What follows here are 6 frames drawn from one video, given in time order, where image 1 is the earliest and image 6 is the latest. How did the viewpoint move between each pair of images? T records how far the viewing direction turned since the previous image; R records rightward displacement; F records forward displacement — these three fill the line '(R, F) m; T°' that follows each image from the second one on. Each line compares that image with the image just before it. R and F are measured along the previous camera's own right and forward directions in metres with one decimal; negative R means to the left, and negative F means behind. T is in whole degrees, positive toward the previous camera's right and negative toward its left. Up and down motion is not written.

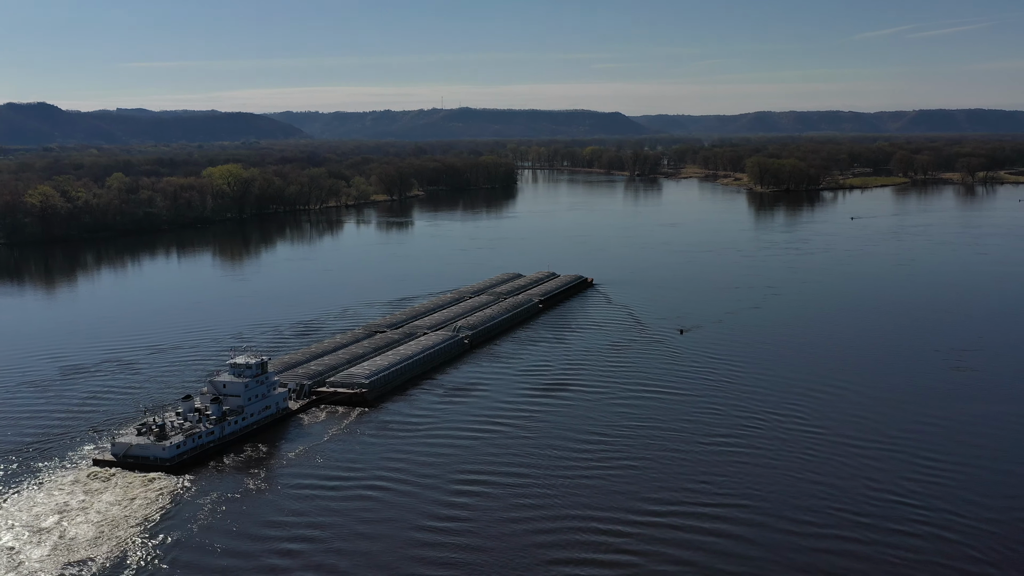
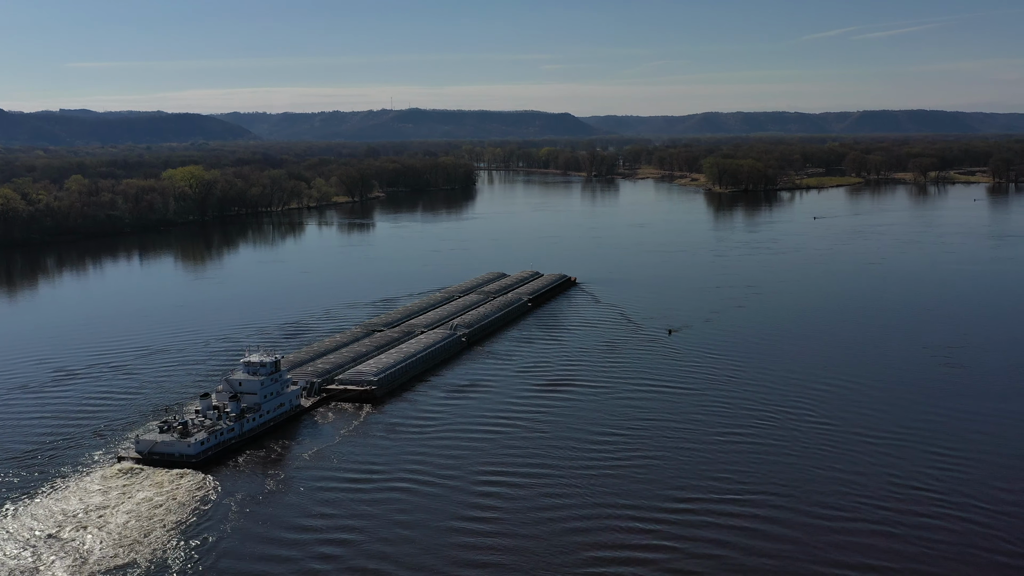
(-0.6, 0.0) m; +2°
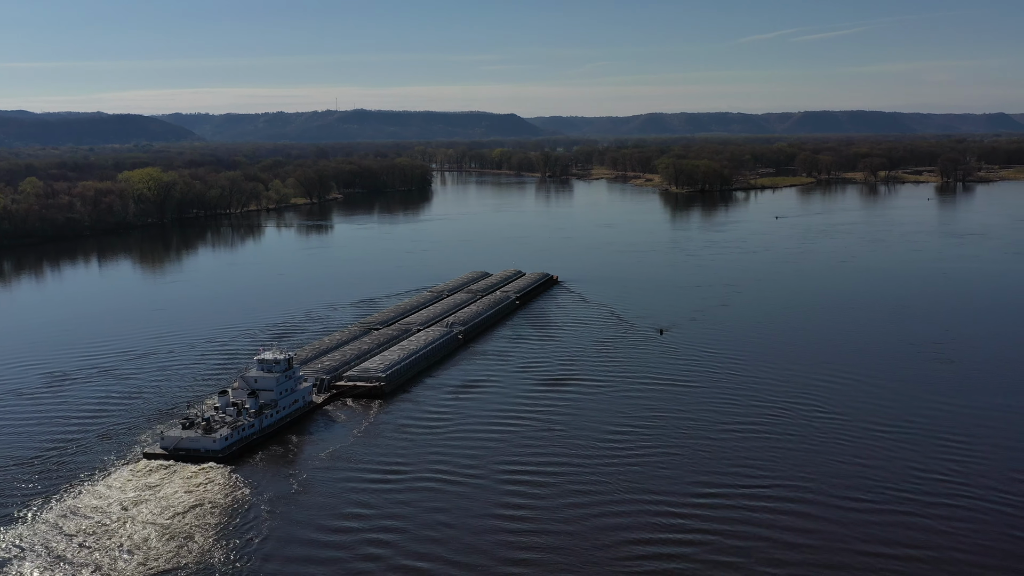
(-0.6, 0.0) m; +2°
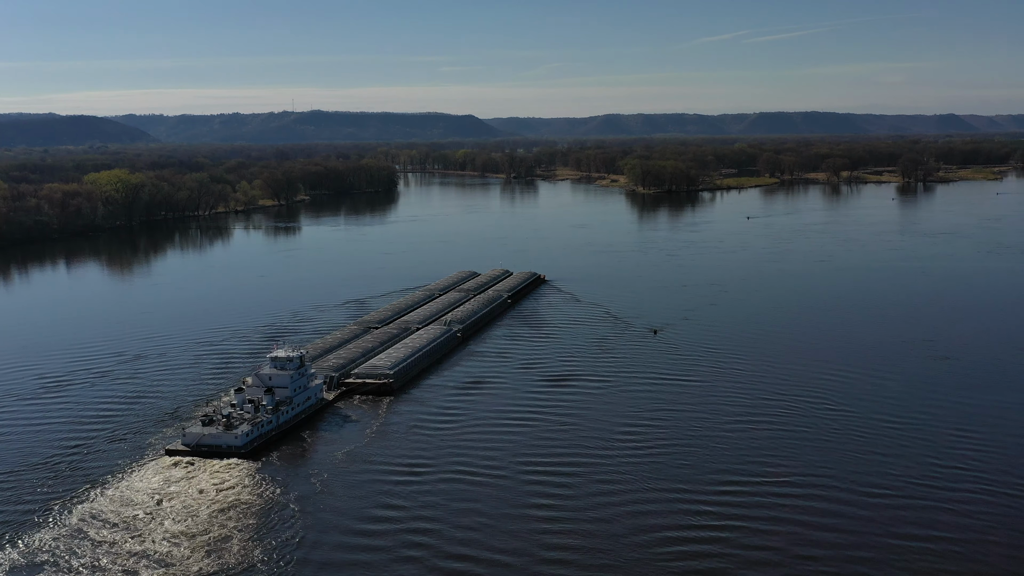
(-0.5, 0.0) m; +2°
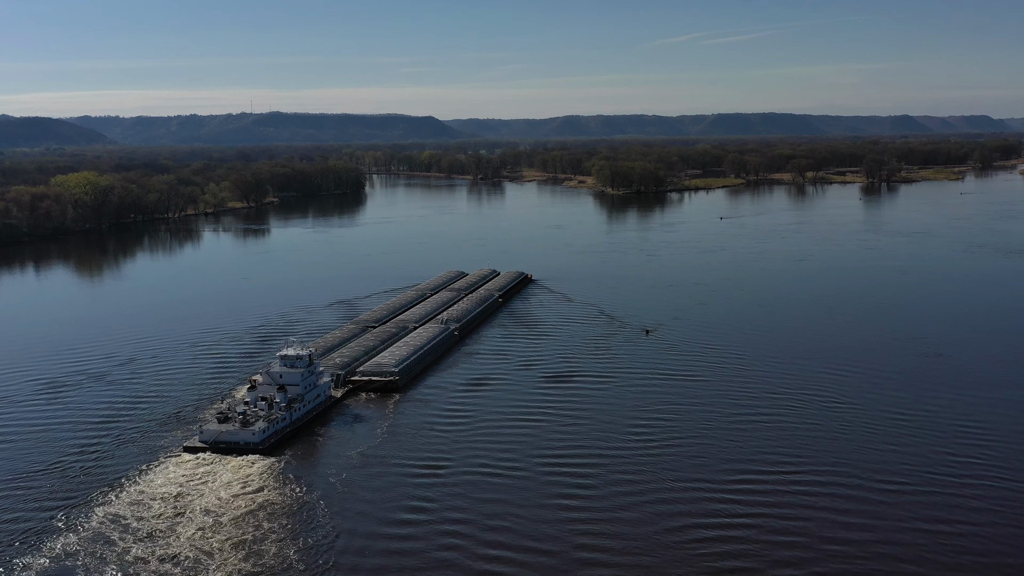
(-0.5, 0.0) m; +1°
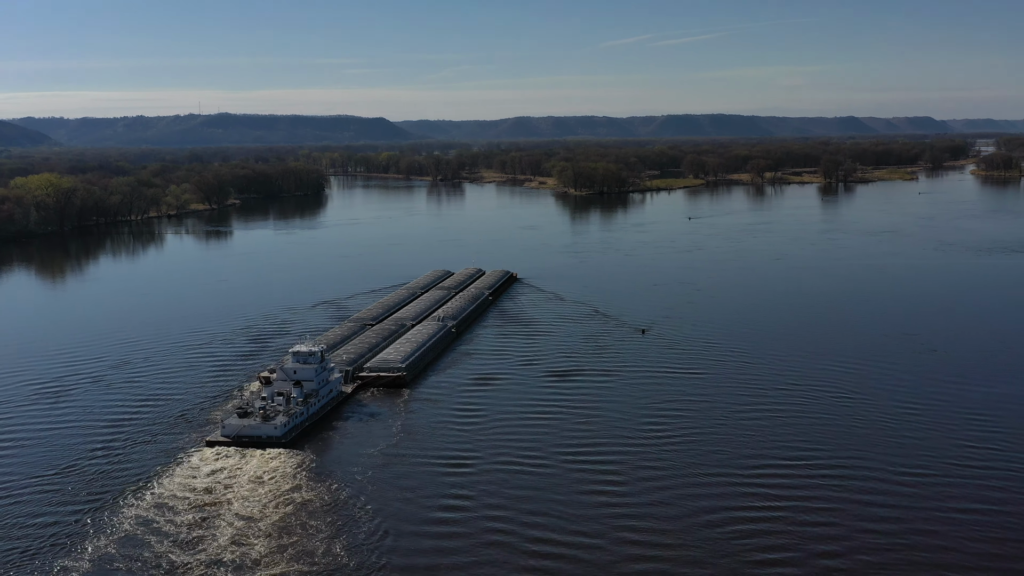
(-0.6, +0.1) m; +2°
